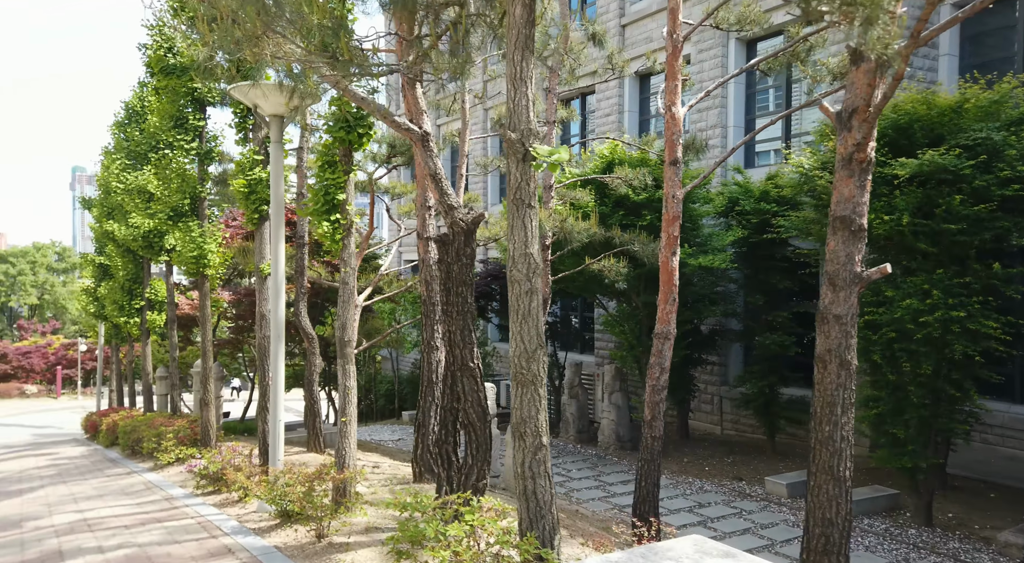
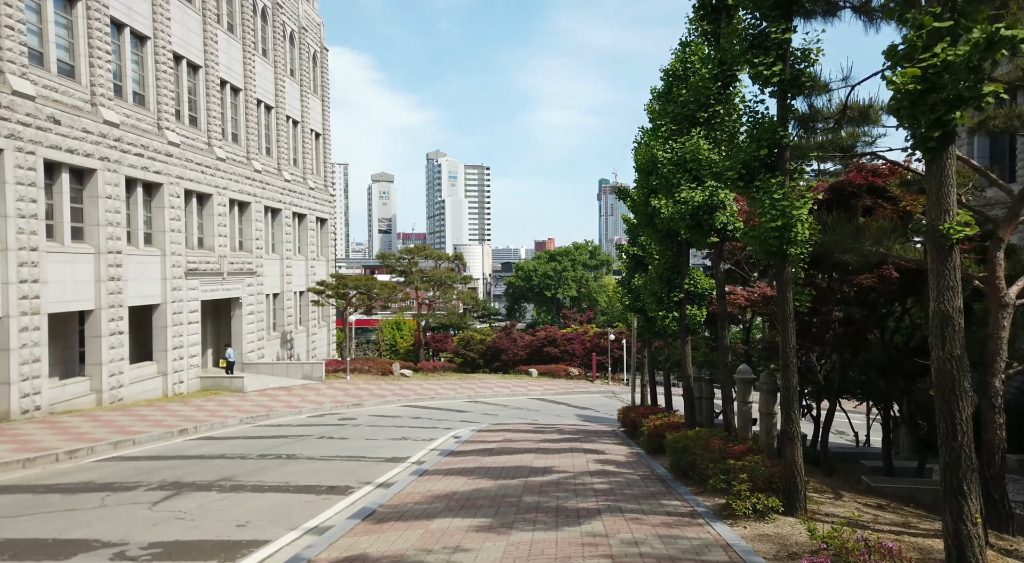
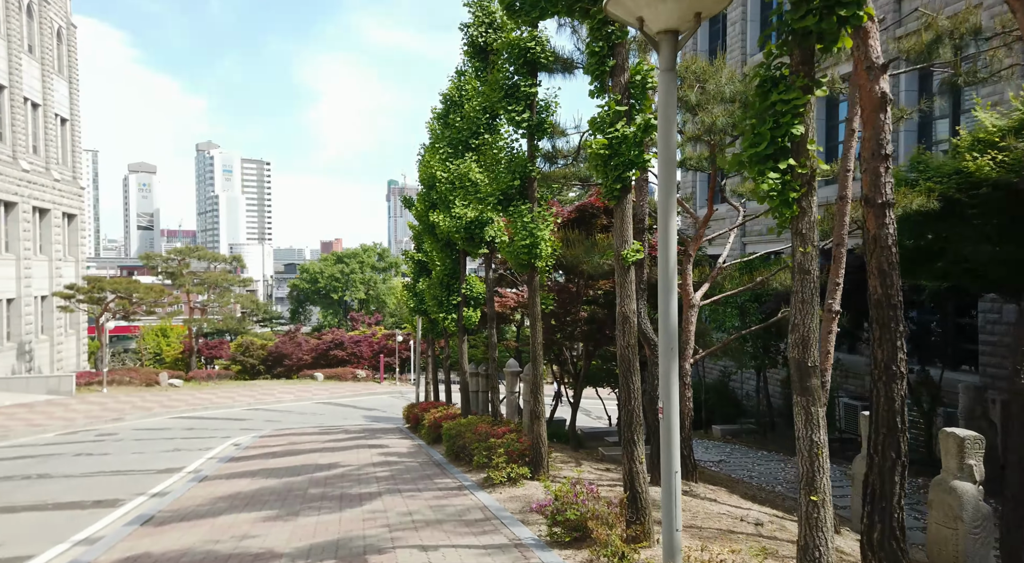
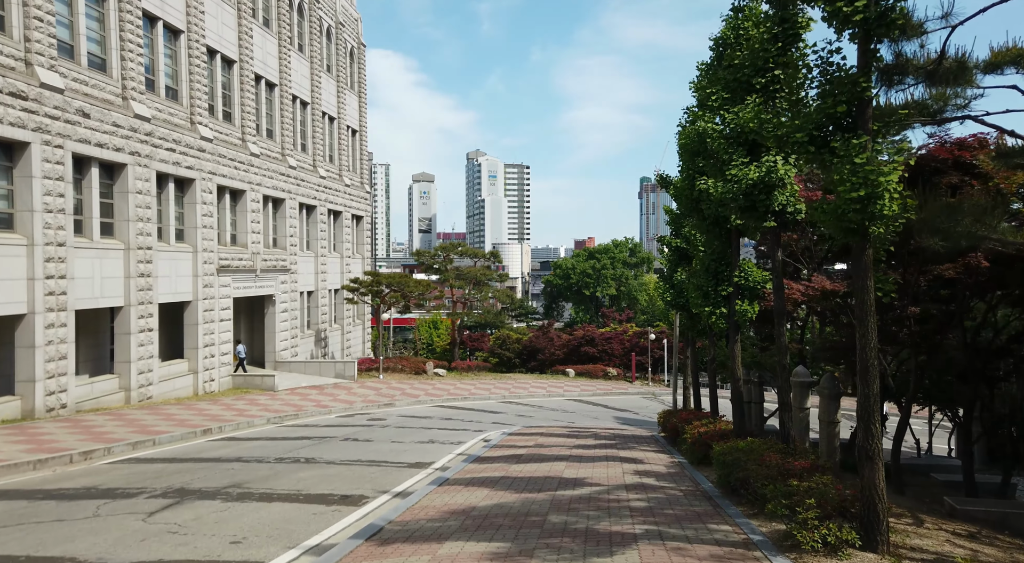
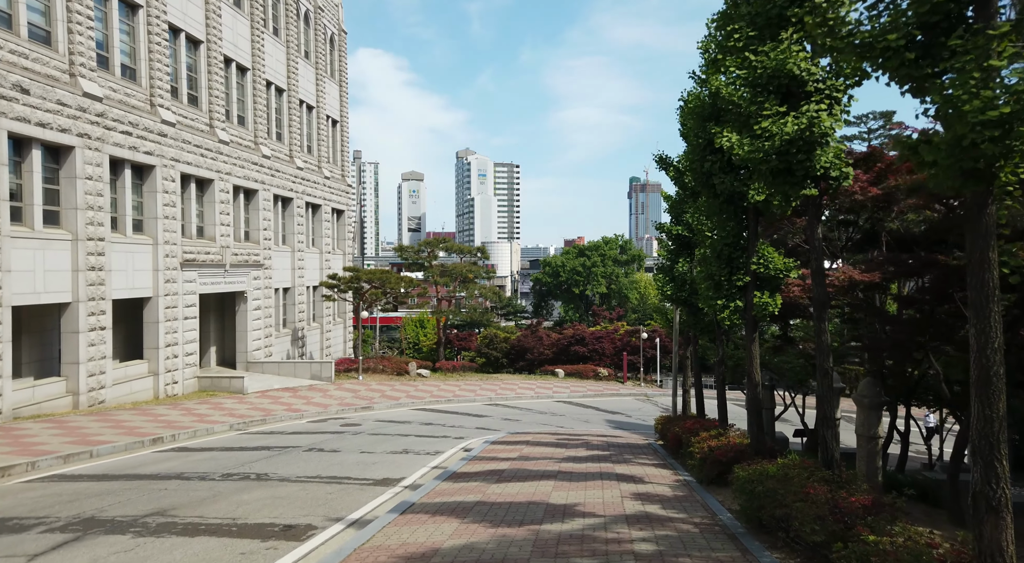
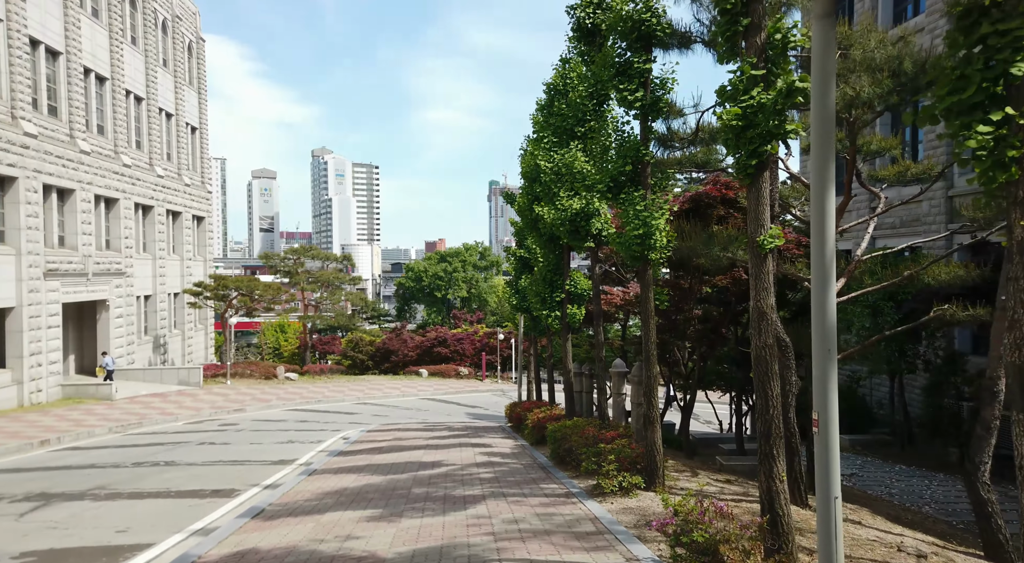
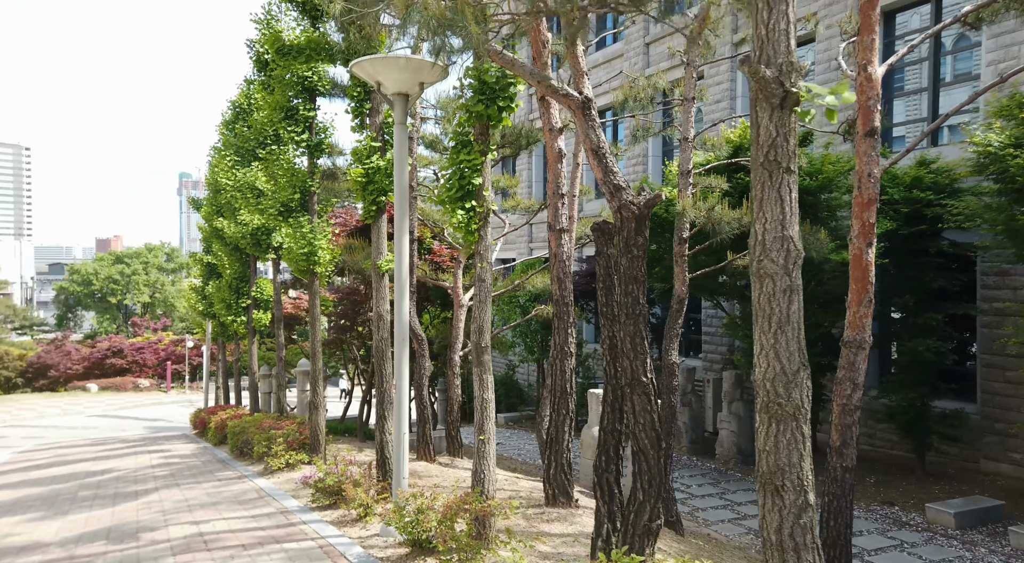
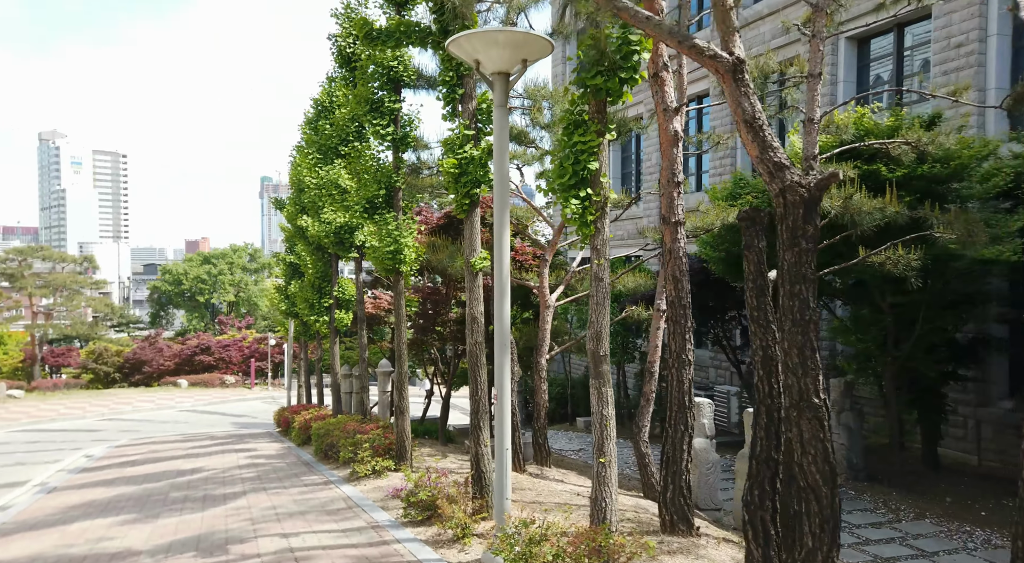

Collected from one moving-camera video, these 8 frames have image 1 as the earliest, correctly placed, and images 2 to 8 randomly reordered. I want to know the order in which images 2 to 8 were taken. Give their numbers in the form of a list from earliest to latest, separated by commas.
7, 8, 3, 6, 2, 4, 5
